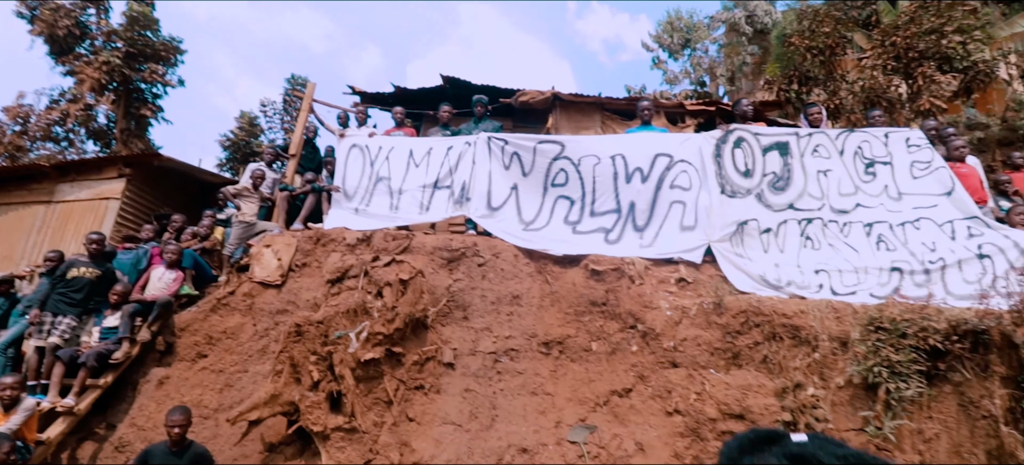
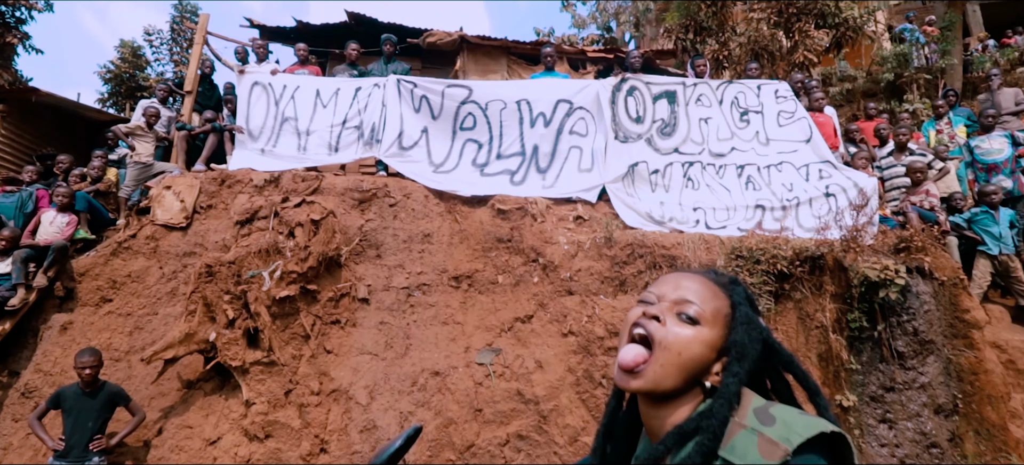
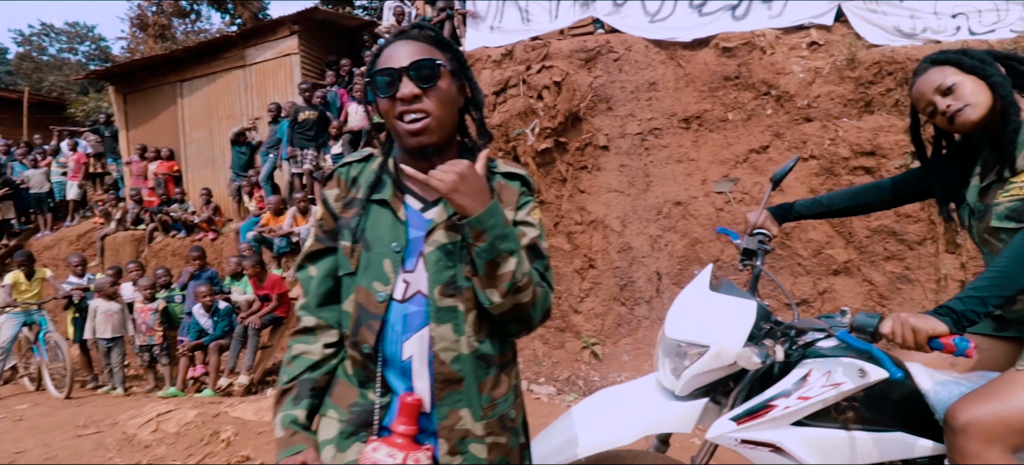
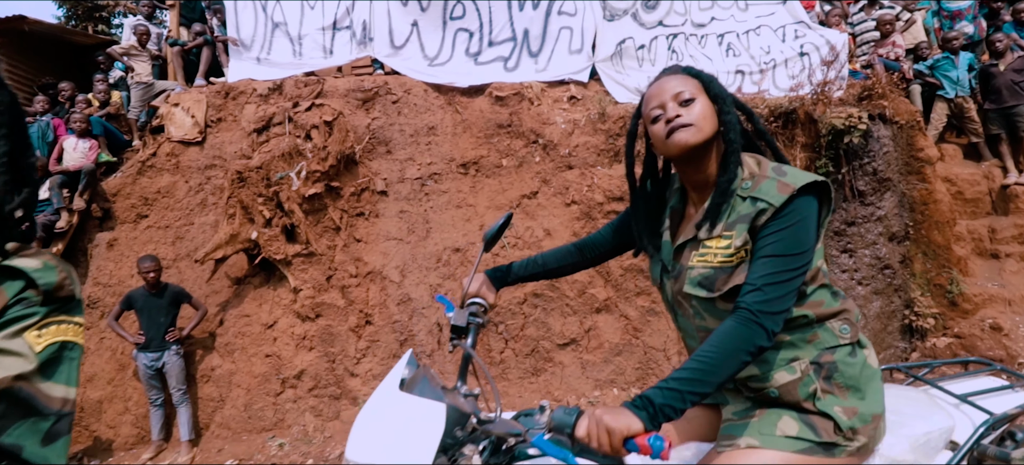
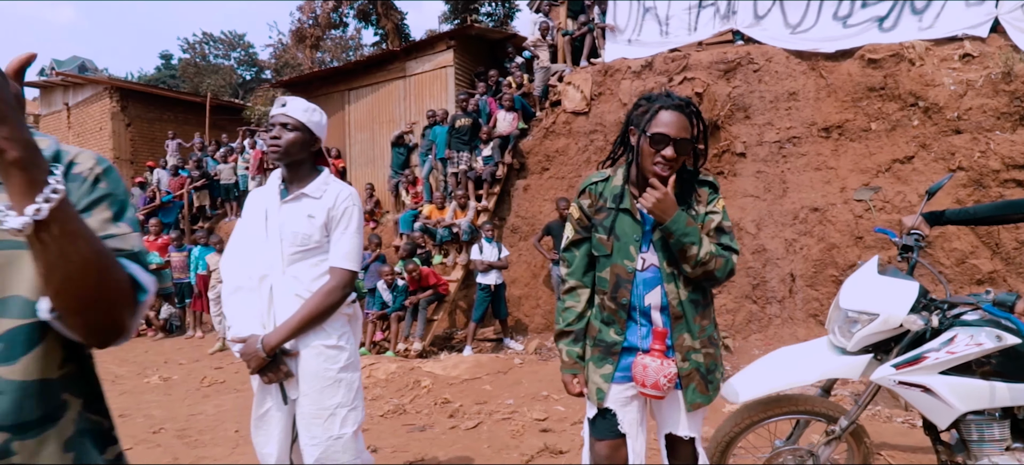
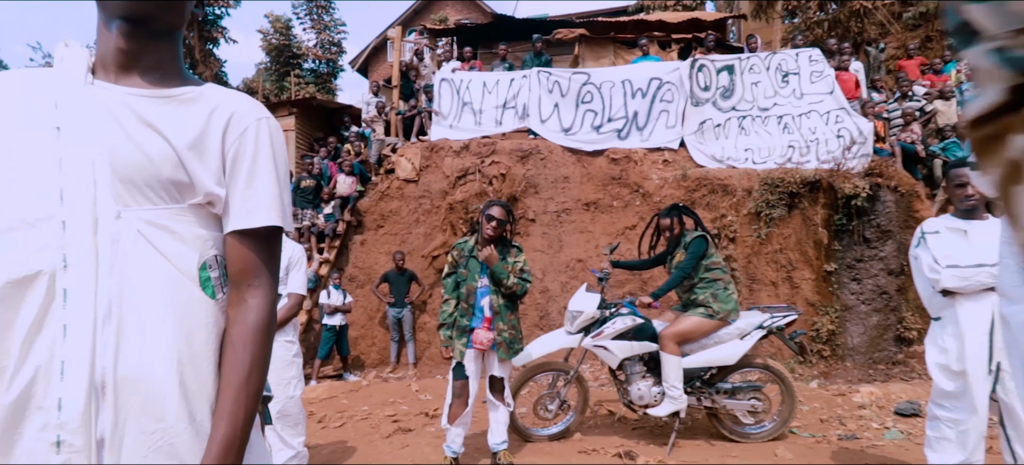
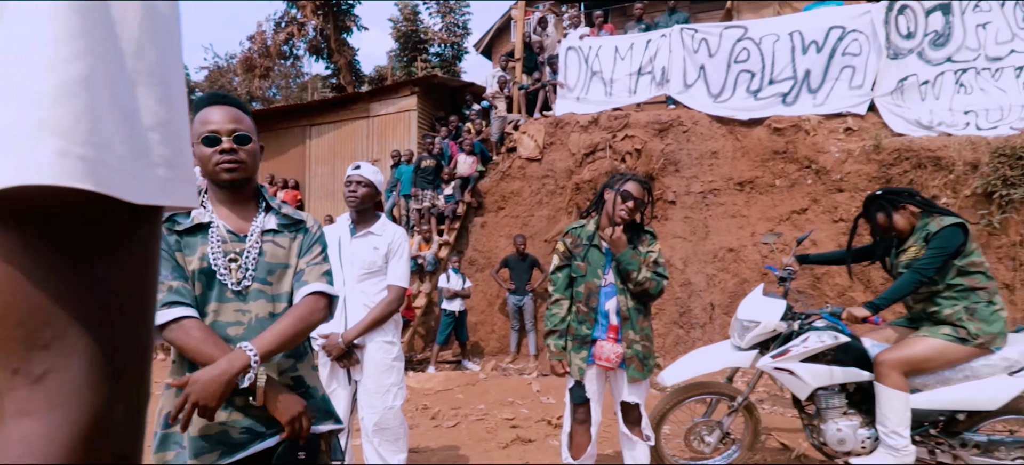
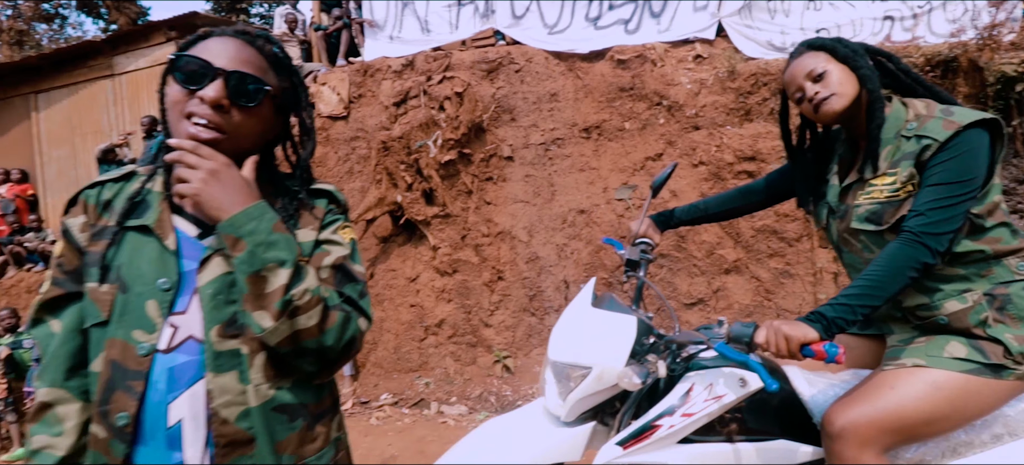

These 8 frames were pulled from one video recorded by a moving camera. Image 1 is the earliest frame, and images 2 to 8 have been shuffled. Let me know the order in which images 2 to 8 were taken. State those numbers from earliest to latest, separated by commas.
2, 4, 8, 3, 5, 7, 6
